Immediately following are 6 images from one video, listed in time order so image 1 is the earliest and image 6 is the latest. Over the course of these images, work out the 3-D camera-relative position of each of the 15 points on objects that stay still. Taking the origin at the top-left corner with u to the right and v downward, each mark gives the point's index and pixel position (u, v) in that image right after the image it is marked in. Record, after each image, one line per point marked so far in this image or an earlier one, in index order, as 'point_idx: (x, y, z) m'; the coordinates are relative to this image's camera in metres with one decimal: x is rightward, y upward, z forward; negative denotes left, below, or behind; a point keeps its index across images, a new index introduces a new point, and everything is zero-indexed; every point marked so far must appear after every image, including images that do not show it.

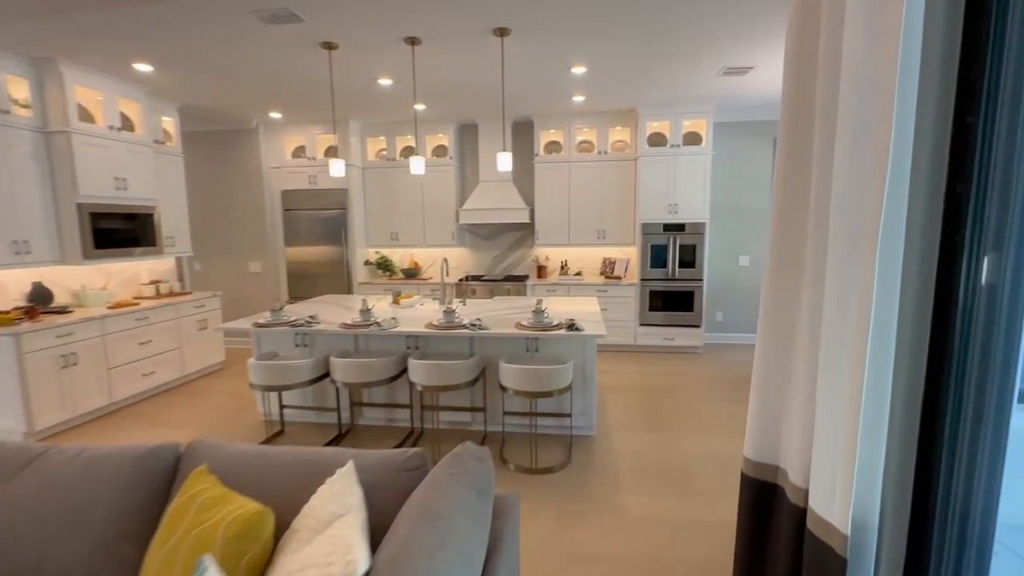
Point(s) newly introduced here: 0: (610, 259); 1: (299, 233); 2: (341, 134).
0: (+1.3, +0.4, +6.2) m
1: (-2.8, +0.7, +6.3) m
2: (-2.2, +2.0, +6.1) m
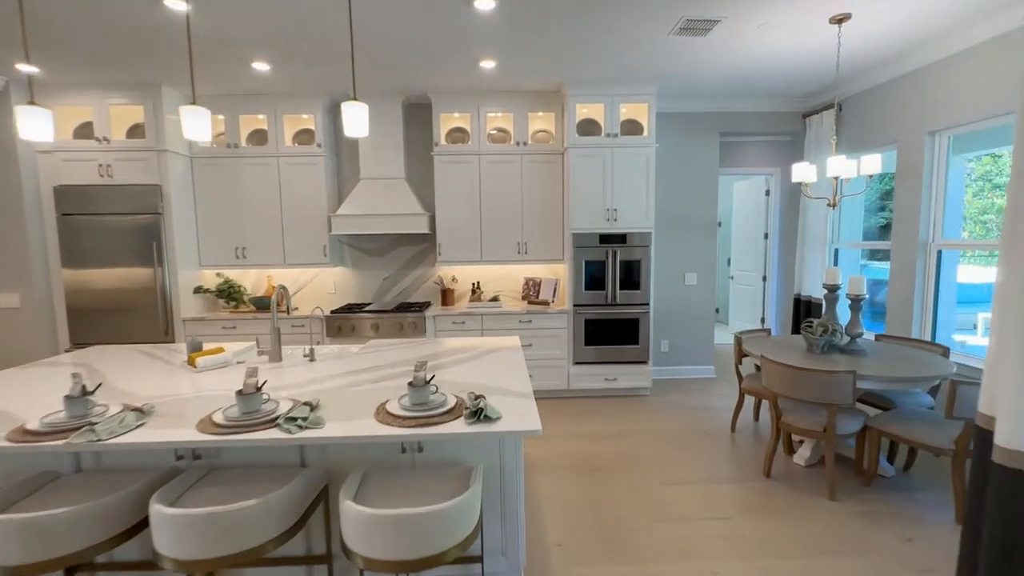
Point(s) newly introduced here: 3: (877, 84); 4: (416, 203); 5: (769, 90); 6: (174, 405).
0: (+0.2, +0.1, +4.9) m
1: (-3.9, +0.3, +4.2) m
2: (-3.2, +1.6, +4.2) m
3: (+3.3, +1.8, +4.2) m
4: (-1.0, +0.8, +4.7) m
5: (+2.5, +1.9, +4.6) m
6: (-1.5, -0.5, +2.0) m
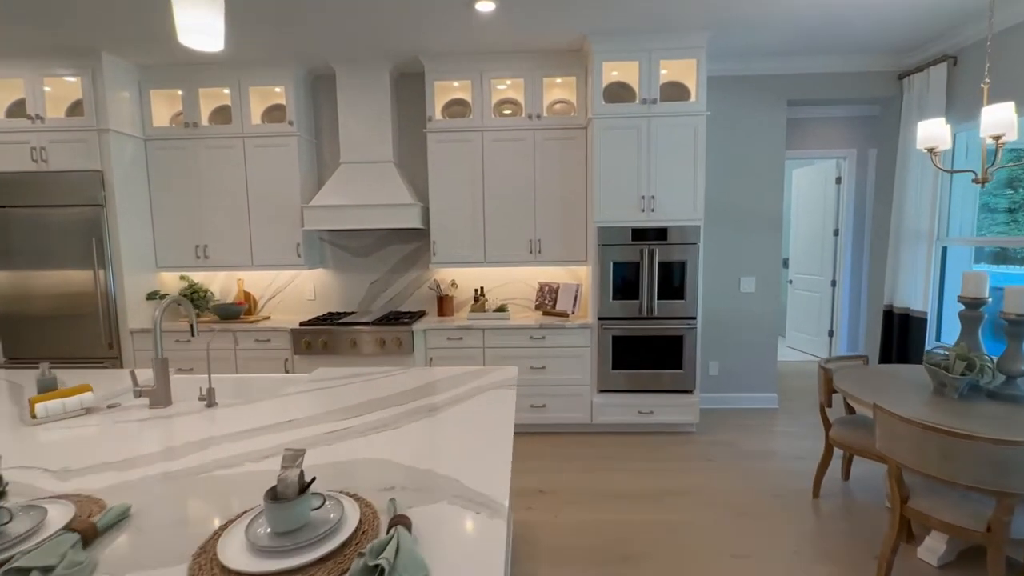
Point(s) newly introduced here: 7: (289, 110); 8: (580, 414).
0: (+0.3, 0.0, +4.0) m
1: (-3.8, +0.3, +3.6) m
2: (-3.2, +1.6, +3.5) m
3: (+3.3, +1.7, +3.1) m
4: (-0.9, +0.8, +3.9) m
5: (+2.6, +1.9, +3.5) m
6: (-1.6, -0.6, +1.2) m
7: (-1.8, +1.5, +3.9) m
8: (+0.5, -1.0, +3.7) m
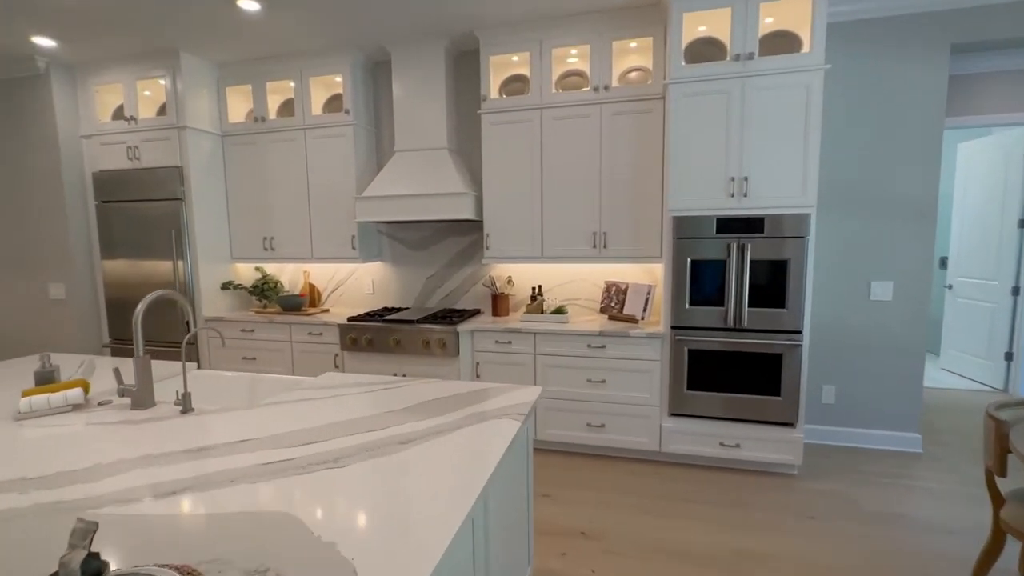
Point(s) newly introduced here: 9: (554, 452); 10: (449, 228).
0: (+0.8, 0.0, +3.4) m
1: (-3.3, +0.4, +4.0) m
2: (-2.7, +1.7, +3.7) m
3: (+3.5, +1.6, +1.9) m
4: (-0.4, +0.8, +3.6) m
5: (+2.9, +1.8, +2.5) m
6: (-1.7, -0.5, +1.1) m
7: (-1.3, +1.5, +3.8) m
8: (+0.9, -1.0, +3.1) m
9: (+0.3, -1.2, +3.3) m
10: (-0.5, +0.5, +3.9) m
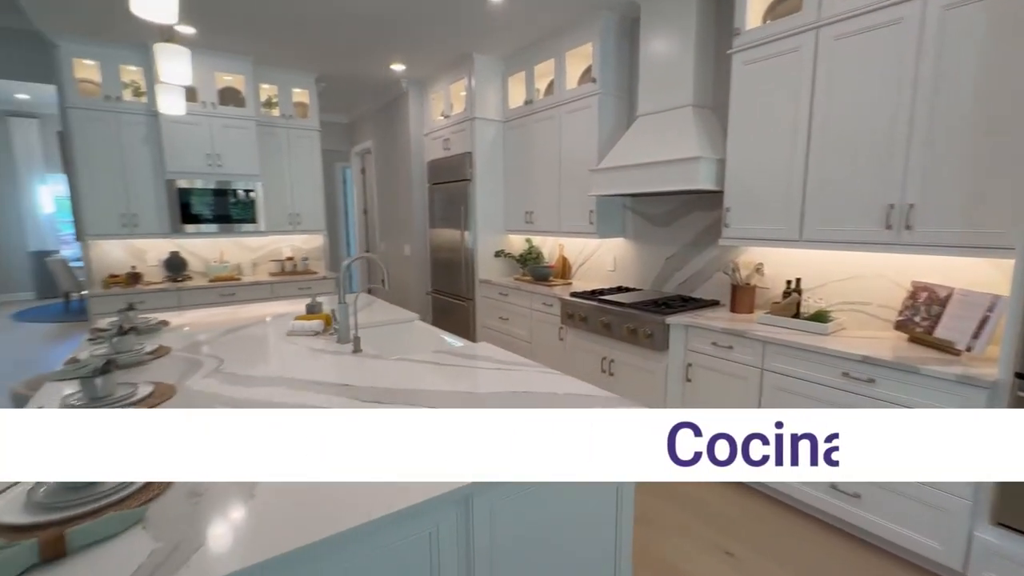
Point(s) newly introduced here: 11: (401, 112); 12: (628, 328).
0: (+1.9, 0.0, +2.2) m
1: (-0.8, +0.8, +5.2) m
2: (-0.4, +2.0, +4.5) m
3: (+3.1, +1.3, -0.9) m
4: (+1.2, +0.9, +2.9) m
5: (+3.1, +1.5, -0.1) m
6: (-1.5, -0.3, +2.0) m
7: (+0.6, +1.7, +3.6) m
8: (+1.7, -1.0, +1.9) m
9: (+1.4, -1.1, +2.5) m
10: (+1.3, +0.6, +3.3) m
11: (-1.3, +2.1, +5.5) m
12: (+0.8, -0.3, +3.0) m
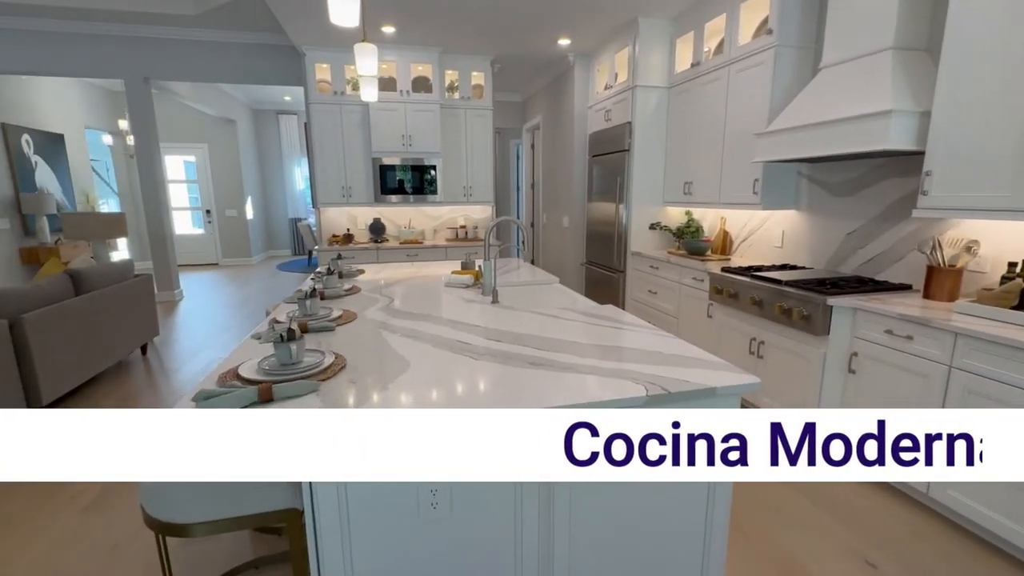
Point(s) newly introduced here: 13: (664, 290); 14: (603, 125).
0: (+2.4, 0.0, +1.5) m
1: (+0.9, +1.1, +5.2) m
2: (+1.1, +2.3, +4.4) m
3: (+2.5, +1.1, -1.9) m
4: (+2.0, +1.0, +2.5) m
5: (+2.7, +1.4, -1.1) m
6: (-0.8, -0.1, +2.6) m
7: (+1.8, +1.9, +3.2) m
8: (+2.1, -1.0, +1.4) m
9: (+2.0, -1.1, +2.0) m
10: (+2.2, +0.7, +2.8) m
11: (+0.7, +2.4, +5.6) m
12: (+1.6, -0.1, +2.7) m
13: (+1.3, 0.0, +4.1) m
14: (+1.0, +1.7, +5.0) m
